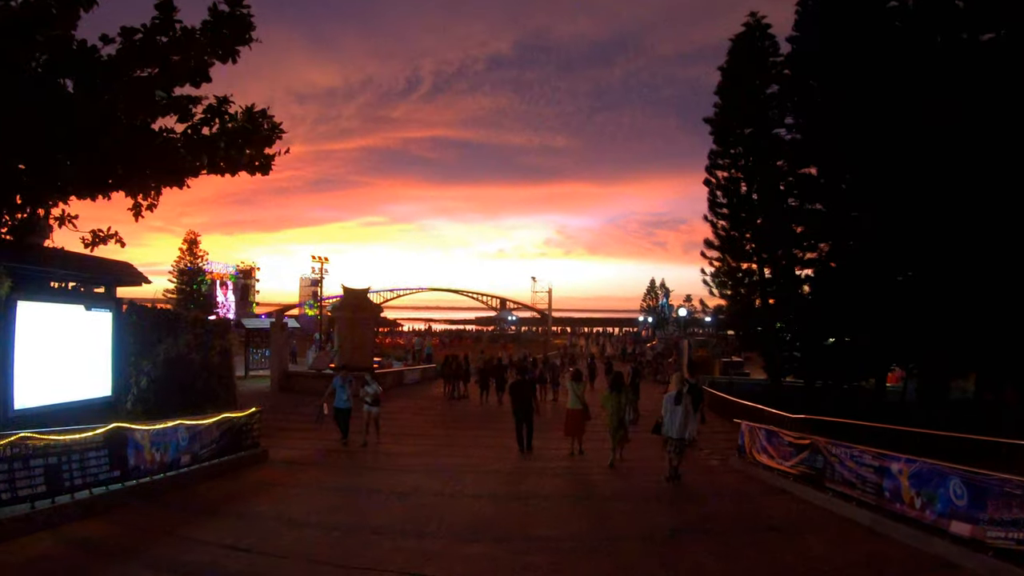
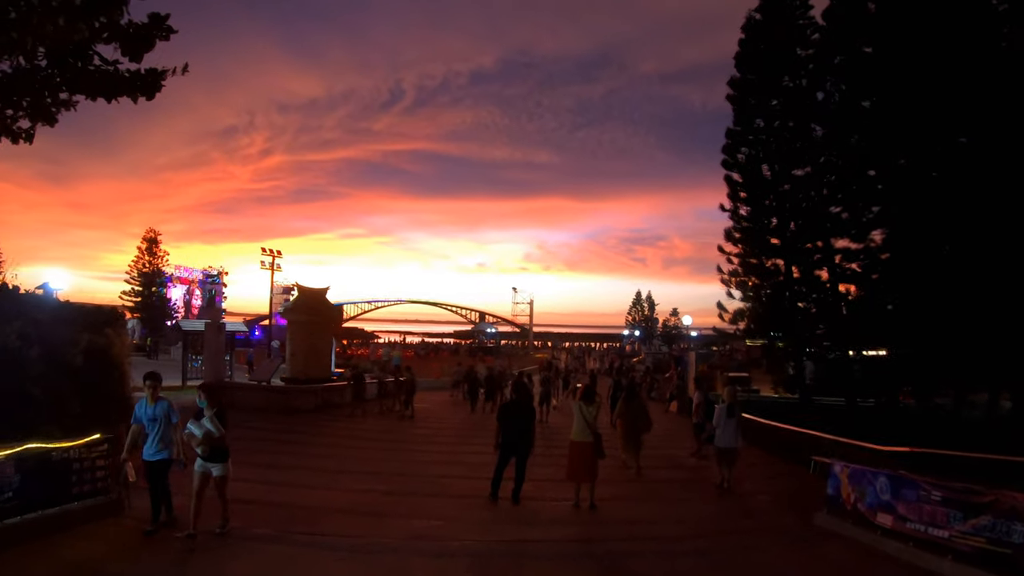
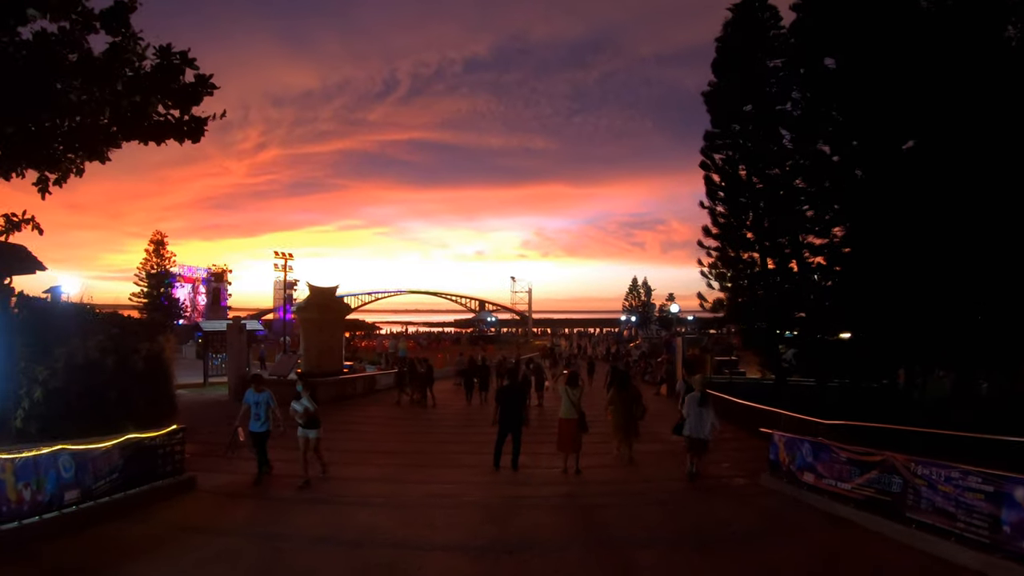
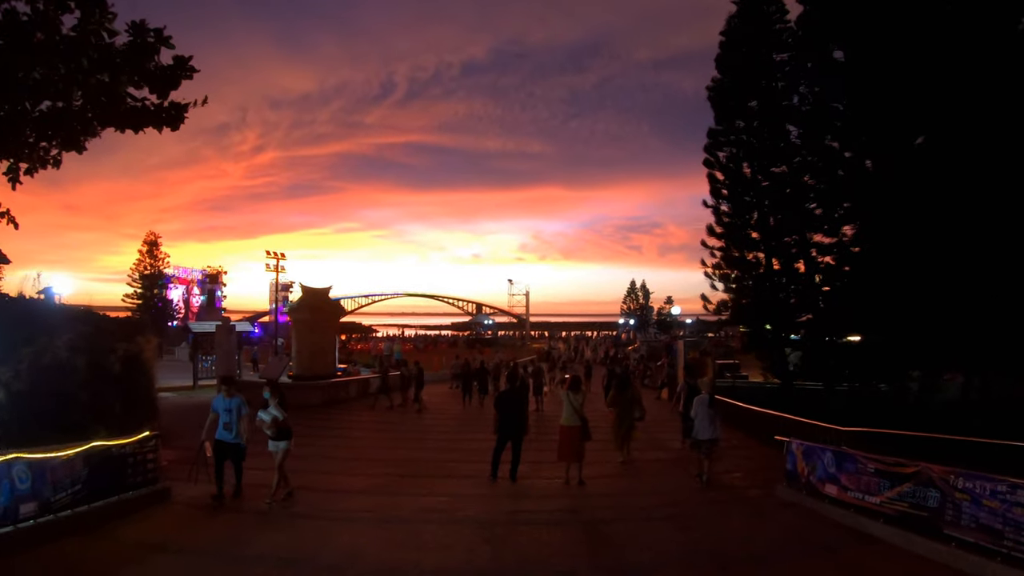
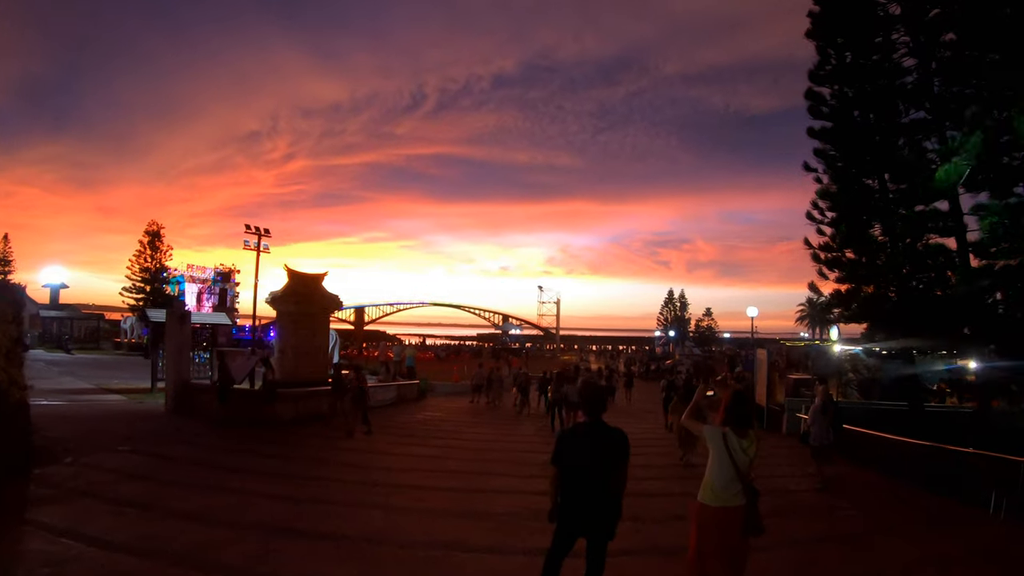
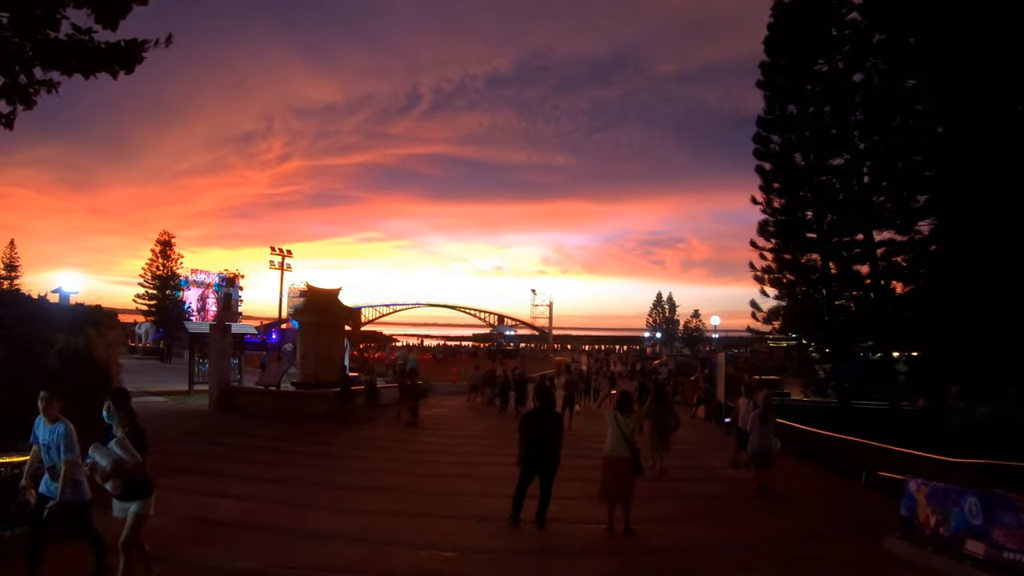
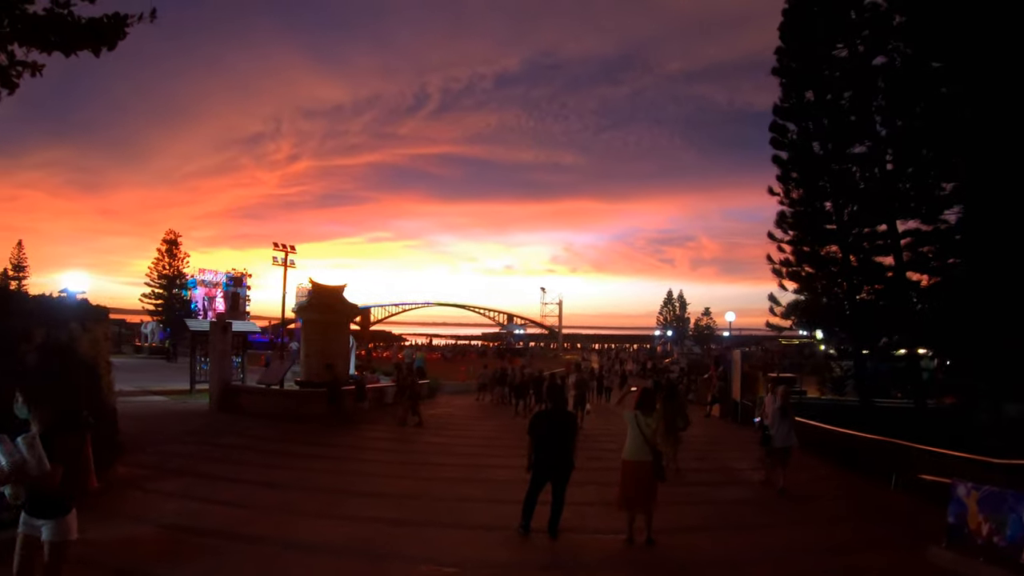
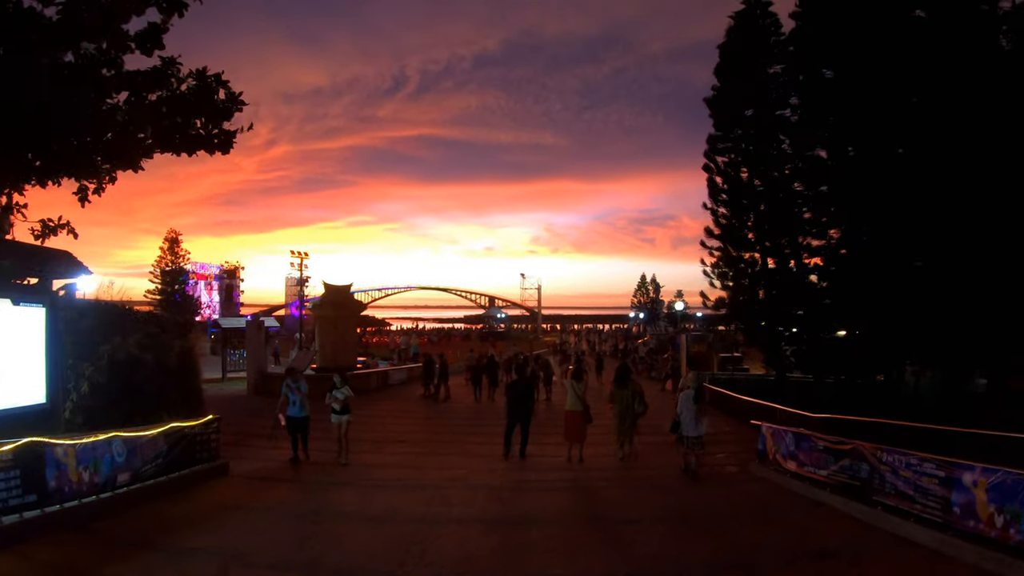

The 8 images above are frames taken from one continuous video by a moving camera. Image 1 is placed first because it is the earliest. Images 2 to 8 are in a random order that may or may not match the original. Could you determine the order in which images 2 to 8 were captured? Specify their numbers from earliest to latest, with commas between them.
8, 3, 4, 2, 6, 7, 5
